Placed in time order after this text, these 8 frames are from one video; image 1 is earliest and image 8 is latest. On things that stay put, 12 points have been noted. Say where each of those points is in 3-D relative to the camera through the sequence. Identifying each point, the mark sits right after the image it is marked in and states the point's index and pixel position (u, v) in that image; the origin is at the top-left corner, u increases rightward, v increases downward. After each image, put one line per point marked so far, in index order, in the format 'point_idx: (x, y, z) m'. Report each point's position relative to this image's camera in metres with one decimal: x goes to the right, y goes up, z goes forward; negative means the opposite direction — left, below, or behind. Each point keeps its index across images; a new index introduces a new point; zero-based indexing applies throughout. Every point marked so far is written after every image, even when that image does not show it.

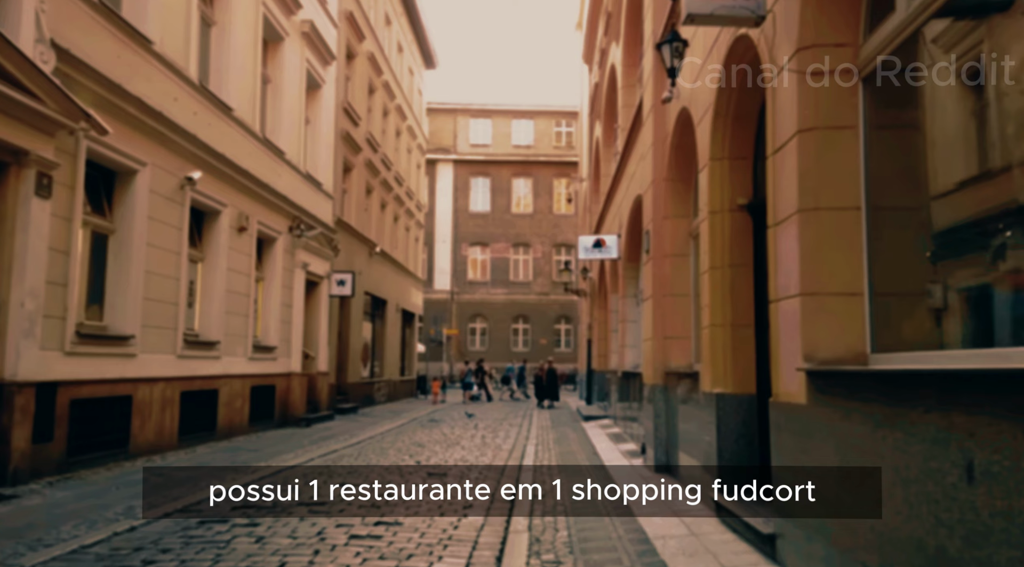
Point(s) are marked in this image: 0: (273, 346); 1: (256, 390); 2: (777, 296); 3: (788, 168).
0: (-4.8, -1.3, +17.3) m
1: (-4.9, -2.0, +16.6) m
2: (+1.7, -0.1, +5.5) m
3: (+1.7, +0.7, +5.3) m
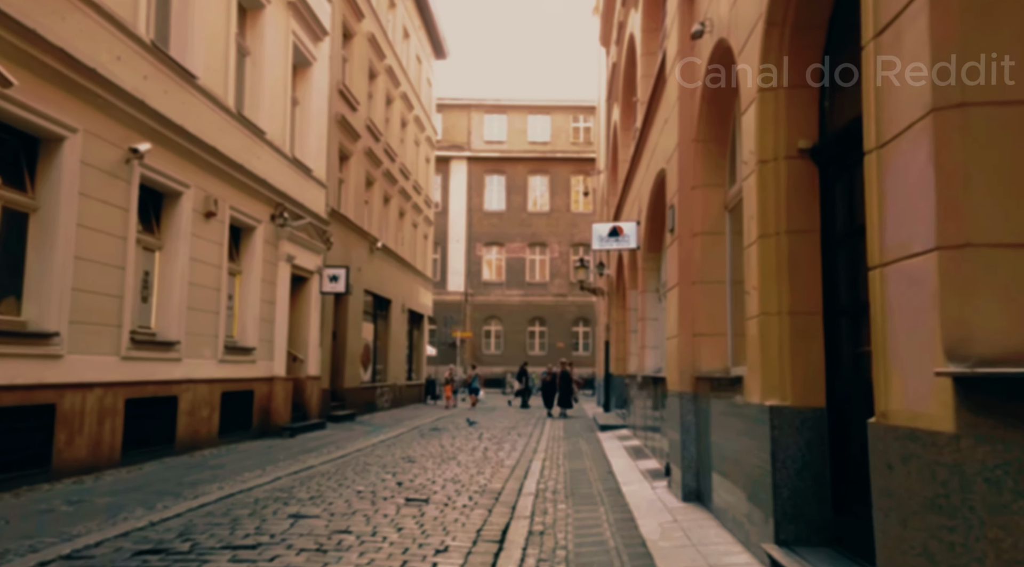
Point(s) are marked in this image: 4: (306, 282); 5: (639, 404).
0: (-4.7, -1.1, +15.5) m
1: (-4.8, -1.9, +14.7) m
2: (+1.5, +0.1, +3.6) m
3: (+1.5, +0.9, +3.3) m
4: (-4.5, 0.0, +19.0) m
5: (+2.3, -2.2, +16.0) m
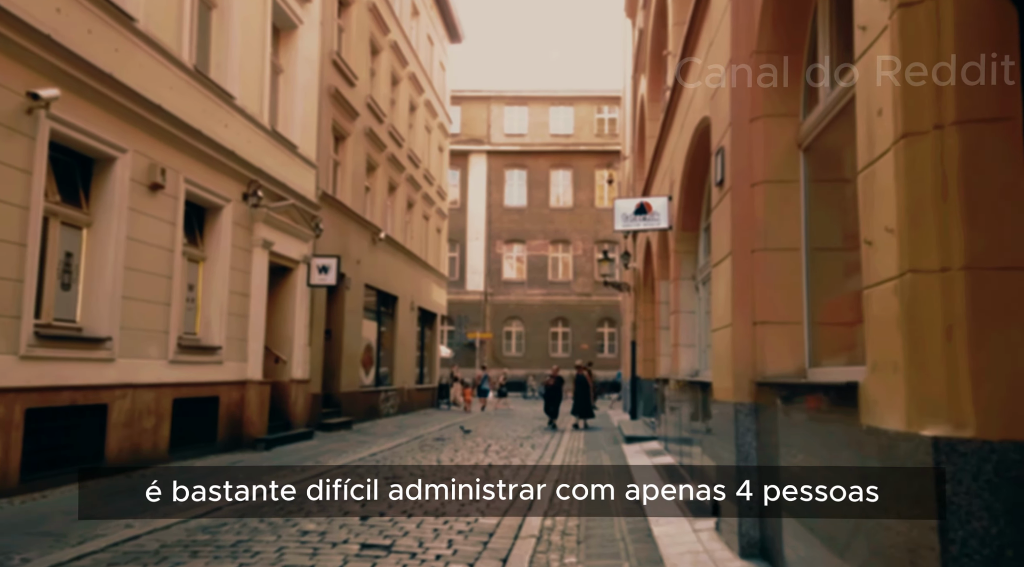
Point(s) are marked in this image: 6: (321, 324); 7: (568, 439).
0: (-4.5, -1.0, +13.3) m
1: (-4.7, -1.7, +12.5) m
2: (+1.3, +0.3, +1.1) m
3: (+1.3, +1.1, +0.9) m
4: (-4.3, +0.2, +16.8) m
5: (+2.5, -2.0, +13.6) m
6: (-4.1, -0.9, +18.8) m
7: (+1.4, -3.5, +19.2) m
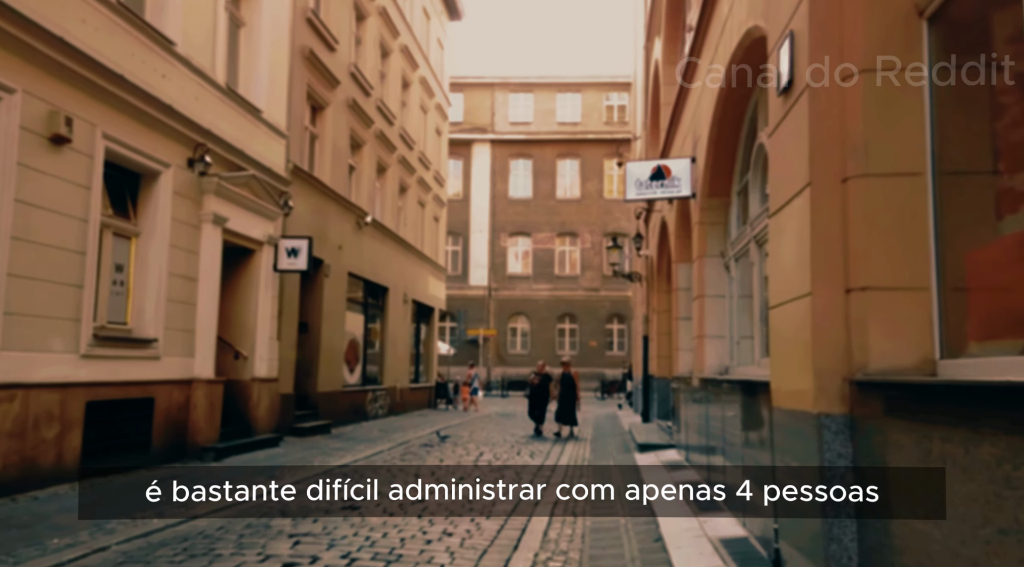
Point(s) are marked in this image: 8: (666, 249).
0: (-4.6, -0.7, +11.1) m
1: (-4.8, -1.5, +10.4) m
2: (+1.1, +0.6, -1.1) m
3: (+1.0, +1.4, -1.3) m
4: (-4.3, +0.5, +14.6) m
5: (+2.4, -1.7, +11.4) m
6: (-4.2, -0.6, +16.6) m
7: (+1.4, -3.2, +17.0) m
8: (+3.2, +0.8, +17.9) m
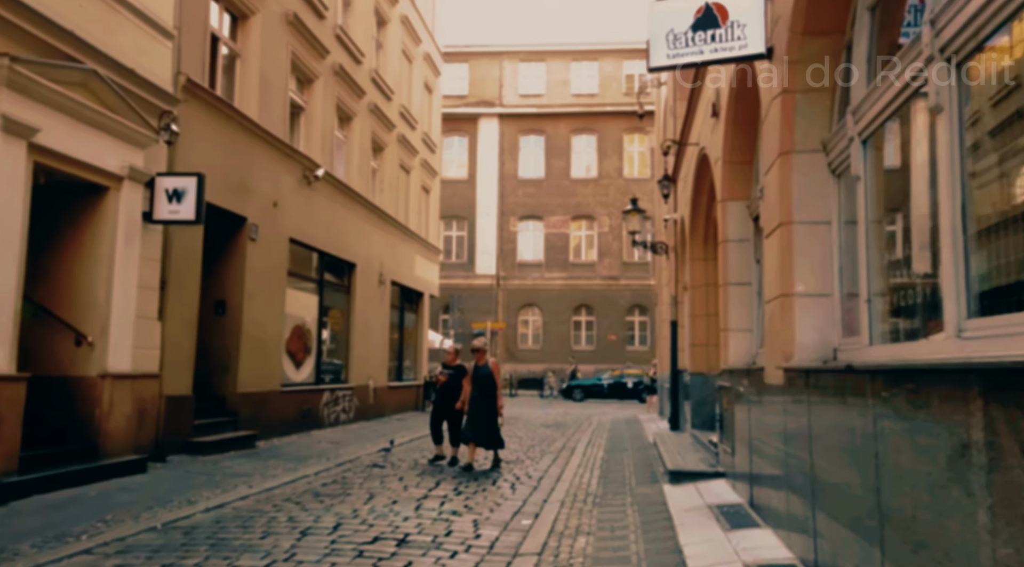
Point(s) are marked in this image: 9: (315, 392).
0: (-5.1, -0.2, +6.6) m
1: (-5.2, -0.9, +5.8) m
2: (+0.3, +1.1, -5.7) m
3: (+0.3, +1.9, -5.9) m
4: (-4.7, +1.0, +10.1) m
5: (+2.0, -1.2, +6.7) m
6: (-4.4, -0.1, +12.1) m
7: (+1.1, -2.6, +12.3) m
8: (+3.0, +1.4, +13.2) m
9: (-3.9, -2.1, +16.9) m
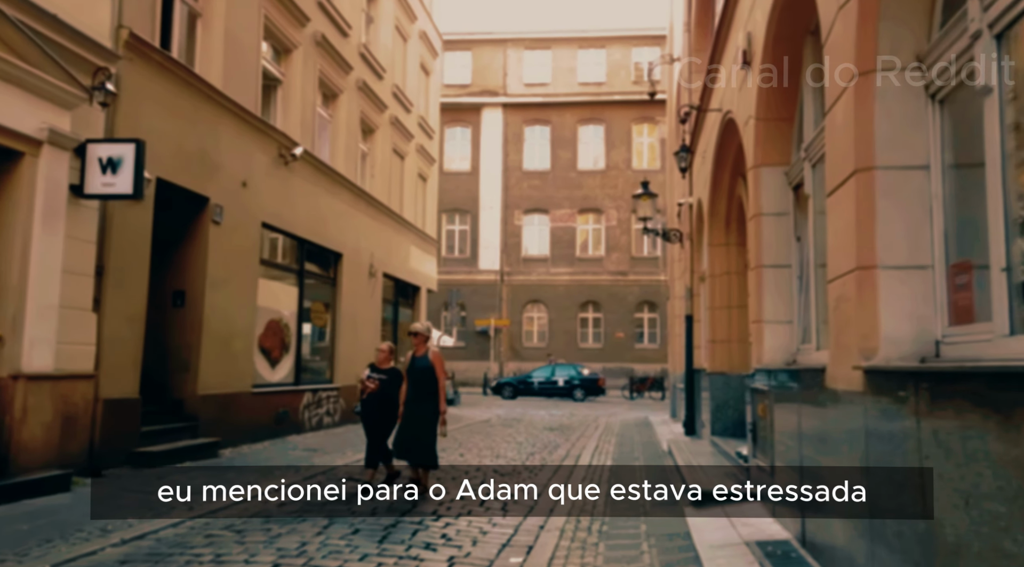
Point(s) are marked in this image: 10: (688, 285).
0: (-5.2, 0.0, +5.0) m
1: (-5.3, -0.8, +4.3) m
2: (+0.1, +1.3, -7.3) m
3: (+0.1, +2.0, -7.6) m
4: (-4.8, +1.2, +8.5) m
5: (+1.9, -1.0, +5.1) m
6: (-4.5, +0.1, +10.5) m
7: (+1.1, -2.5, +10.7) m
8: (+2.9, +1.5, +11.5) m
9: (-3.9, -1.9, +15.3) m
10: (+3.4, 0.0, +16.8) m
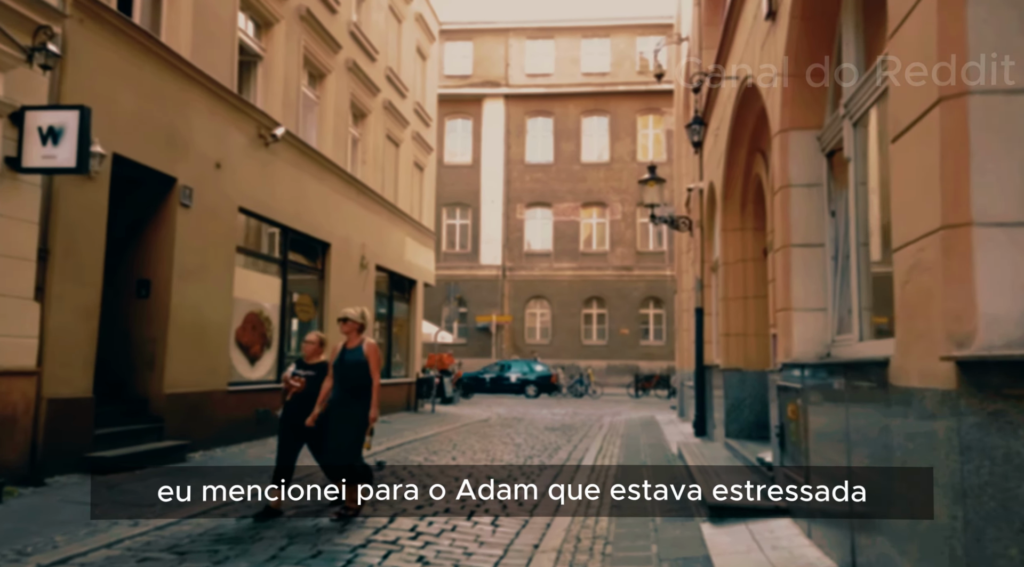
0: (-5.3, +0.1, +4.0) m
1: (-5.4, -0.7, +3.3) m
2: (-0.1, +1.4, -8.4) m
3: (-0.1, +2.1, -8.6) m
4: (-4.8, +1.3, +7.5) m
5: (+1.8, -0.9, +4.0) m
6: (-4.6, +0.2, +9.5) m
7: (+1.0, -2.3, +9.7) m
8: (+2.9, +1.7, +10.5) m
9: (-3.9, -1.8, +14.3) m
10: (+3.4, +0.2, +15.8) m
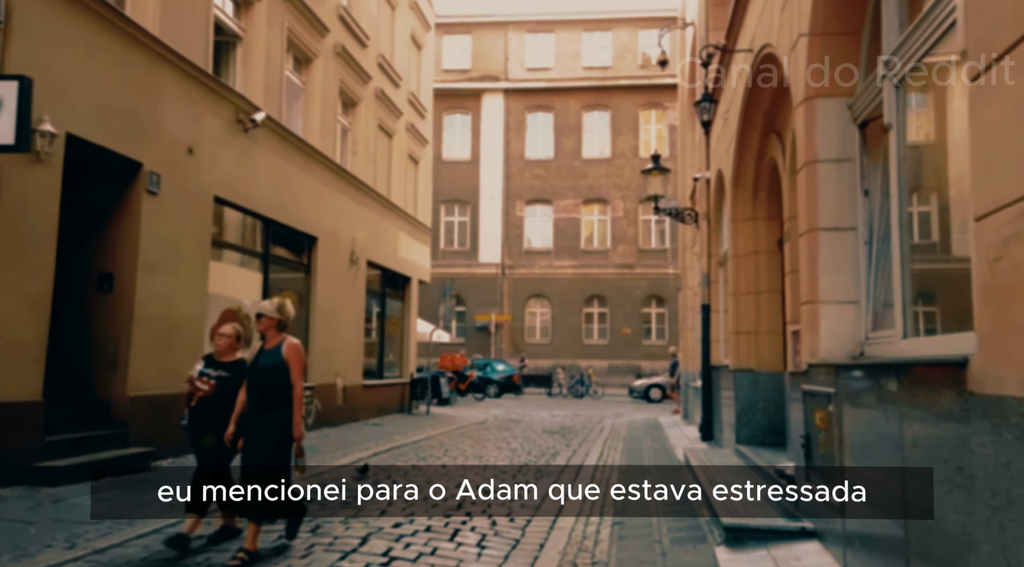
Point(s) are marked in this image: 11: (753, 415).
0: (-5.4, +0.2, +3.1) m
1: (-5.5, -0.6, +2.4) m
2: (-0.2, +1.4, -9.3) m
3: (-0.2, +2.2, -9.5) m
4: (-4.9, +1.4, +6.6) m
5: (+1.7, -0.8, +3.1) m
6: (-4.6, +0.3, +8.7) m
7: (+0.9, -2.2, +8.8) m
8: (+2.8, +1.8, +9.6) m
9: (-4.0, -1.7, +13.4) m
10: (+3.3, +0.2, +14.9) m
11: (+2.9, -1.6, +10.5) m
